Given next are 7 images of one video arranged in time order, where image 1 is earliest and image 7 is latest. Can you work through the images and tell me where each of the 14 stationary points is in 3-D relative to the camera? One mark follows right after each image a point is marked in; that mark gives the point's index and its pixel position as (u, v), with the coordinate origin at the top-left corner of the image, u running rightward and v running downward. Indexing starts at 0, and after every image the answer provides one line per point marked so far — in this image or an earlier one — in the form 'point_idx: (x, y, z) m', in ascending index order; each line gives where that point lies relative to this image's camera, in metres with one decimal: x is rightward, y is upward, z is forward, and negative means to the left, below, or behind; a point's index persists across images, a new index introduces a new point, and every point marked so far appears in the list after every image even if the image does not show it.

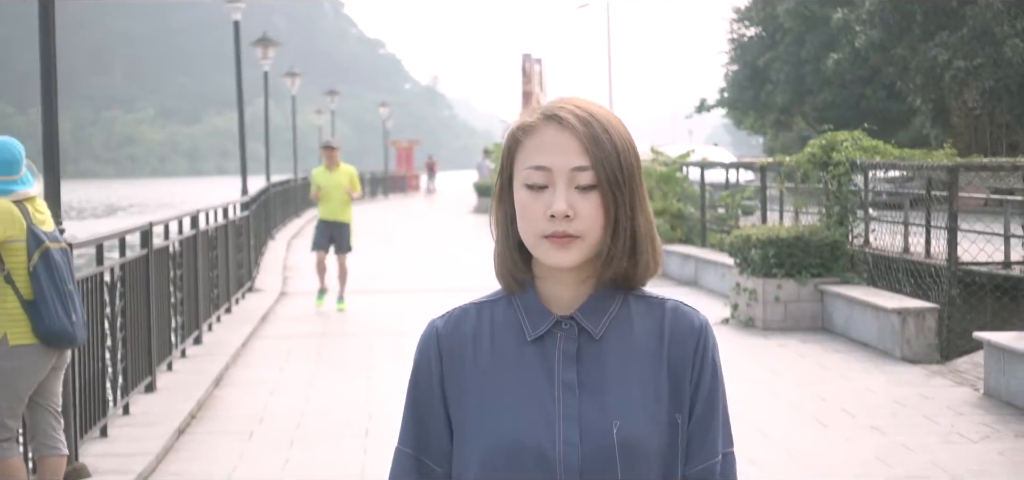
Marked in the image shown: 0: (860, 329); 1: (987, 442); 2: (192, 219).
0: (+2.9, -0.7, +10.3) m
1: (+2.7, -1.1, +7.0) m
2: (-2.9, +0.2, +11.4) m
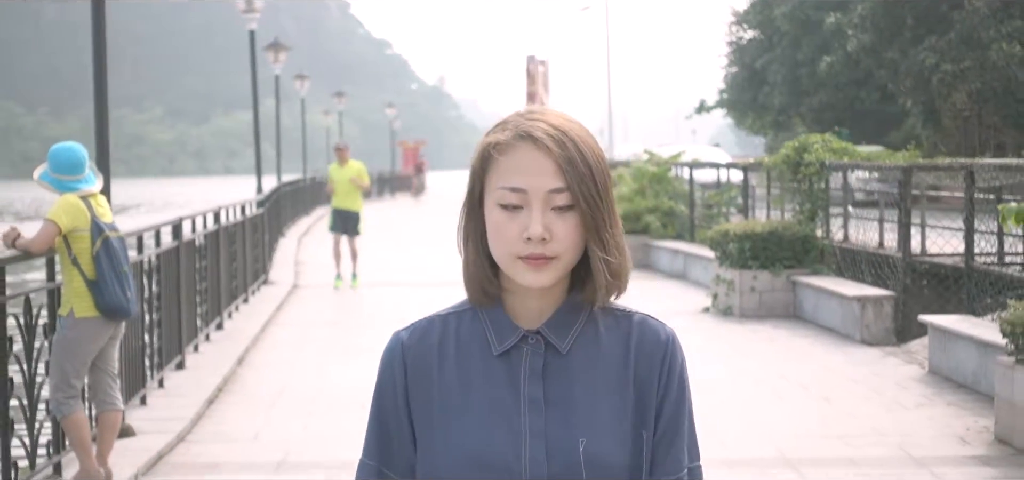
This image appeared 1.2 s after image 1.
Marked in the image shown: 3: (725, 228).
0: (+2.9, -0.7, +11.3) m
1: (+2.6, -1.1, +7.9) m
2: (-2.9, +0.2, +12.3) m
3: (+2.1, +0.1, +12.4) m
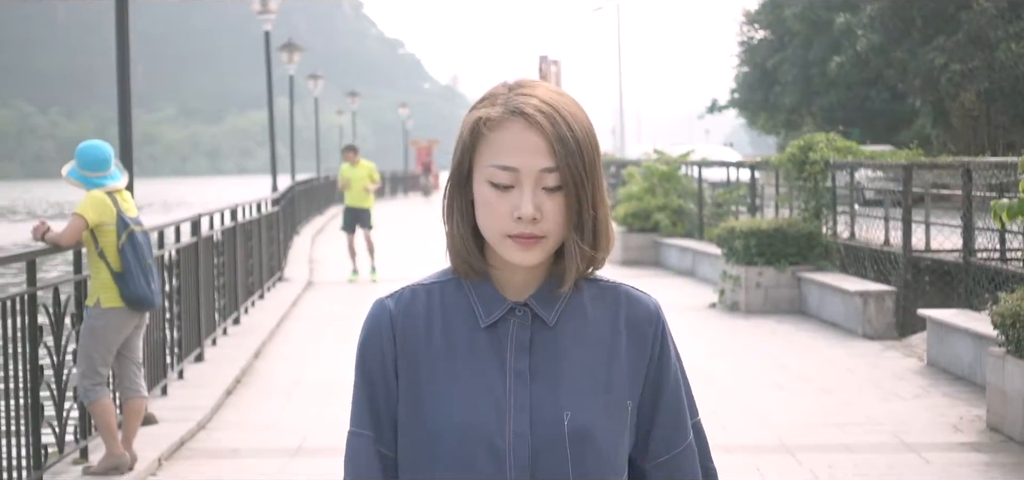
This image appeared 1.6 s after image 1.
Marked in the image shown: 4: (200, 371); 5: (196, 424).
0: (+2.9, -0.6, +11.5) m
1: (+2.7, -1.0, +8.2) m
2: (-2.8, +0.3, +12.6) m
3: (+2.2, +0.2, +12.7) m
4: (-2.4, -1.0, +9.6) m
5: (-2.0, -1.1, +7.7) m
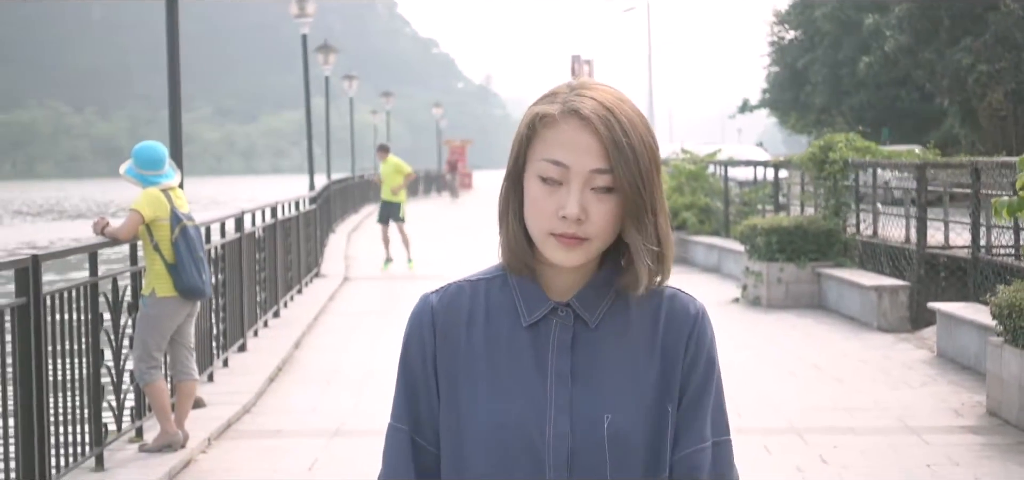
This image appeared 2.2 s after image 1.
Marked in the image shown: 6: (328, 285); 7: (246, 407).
0: (+3.2, -0.6, +11.9) m
1: (+2.8, -1.0, +8.6) m
2: (-2.5, +0.3, +13.2) m
3: (+2.5, +0.2, +13.1) m
4: (-2.2, -1.0, +10.1) m
5: (-1.8, -1.1, +8.2) m
6: (-2.4, -0.6, +16.1) m
7: (-1.8, -1.1, +8.3) m
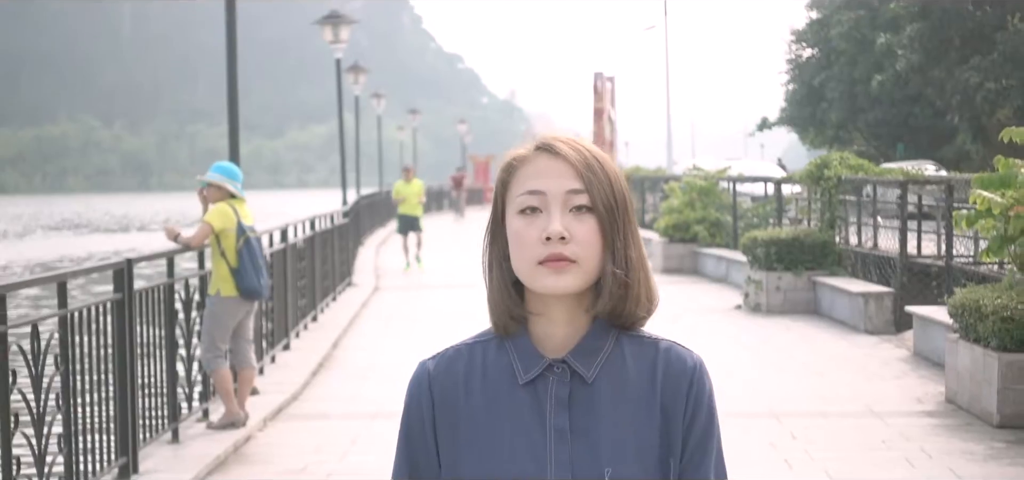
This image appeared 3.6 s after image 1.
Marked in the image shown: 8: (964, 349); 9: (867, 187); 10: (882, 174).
0: (+3.4, -0.7, +13.0) m
1: (+3.0, -1.1, +9.6) m
2: (-2.3, +0.2, +14.4) m
3: (+2.7, +0.1, +14.1) m
4: (-2.0, -1.1, +11.3) m
5: (-1.7, -1.2, +9.4) m
6: (-2.1, -0.7, +17.3) m
7: (-1.7, -1.2, +9.5) m
8: (+3.0, -0.7, +8.3) m
9: (+3.8, +0.6, +13.4) m
10: (+4.1, +0.7, +13.9) m
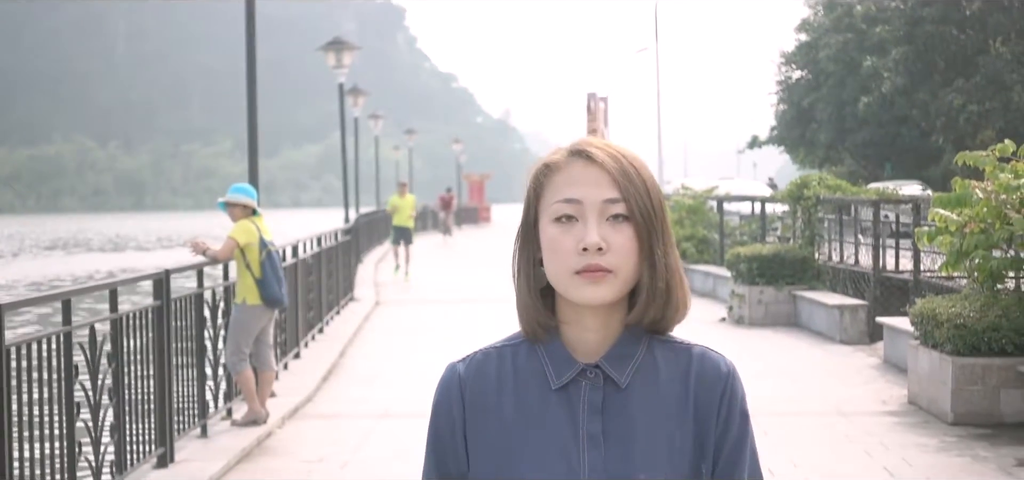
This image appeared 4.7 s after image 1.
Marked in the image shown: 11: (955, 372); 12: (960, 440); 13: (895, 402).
0: (+3.4, -0.9, +13.7) m
1: (+3.0, -1.2, +10.4) m
2: (-2.4, 0.0, +15.1) m
3: (+2.7, -0.1, +14.9) m
4: (-2.0, -1.2, +12.0) m
5: (-1.7, -1.3, +10.1) m
6: (-2.2, -1.0, +18.0) m
7: (-1.7, -1.3, +10.2) m
8: (+3.0, -0.8, +9.1) m
9: (+3.8, +0.4, +14.2) m
10: (+4.1, +0.5, +14.7) m
11: (+3.1, -0.9, +8.6) m
12: (+2.9, -1.3, +8.2) m
13: (+2.9, -1.2, +9.5) m
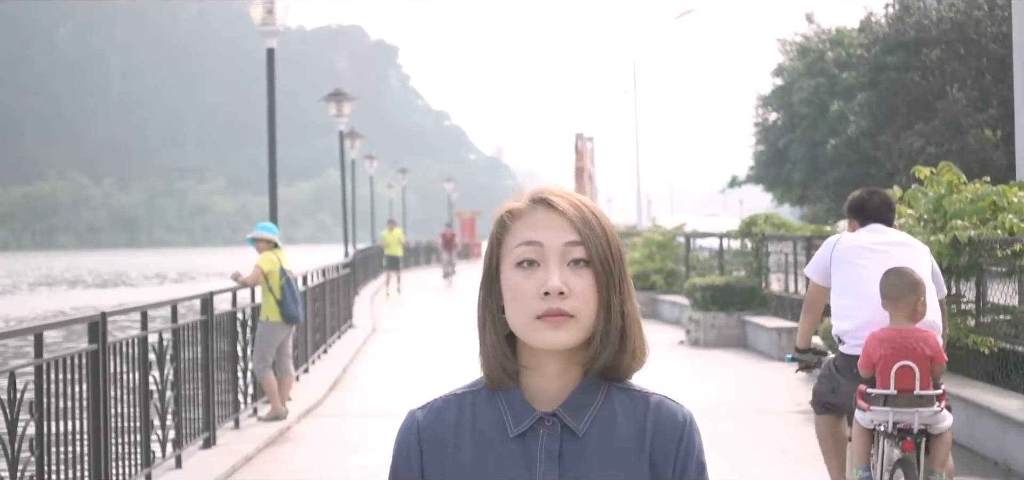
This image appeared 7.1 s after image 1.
0: (+3.1, -1.3, +15.7) m
1: (+2.7, -1.5, +12.3) m
2: (-2.6, -0.4, +17.1) m
3: (+2.5, -0.6, +16.9) m
4: (-2.3, -1.5, +13.9) m
5: (-1.9, -1.6, +12.0) m
6: (-2.4, -1.5, +19.9) m
7: (-1.9, -1.6, +12.1) m
8: (+2.8, -1.1, +11.1) m
9: (+3.5, 0.0, +16.1) m
10: (+3.8, +0.1, +16.7) m
11: (+2.9, -1.1, +10.6) m
12: (+2.7, -1.5, +10.1) m
13: (+2.7, -1.5, +11.4) m
